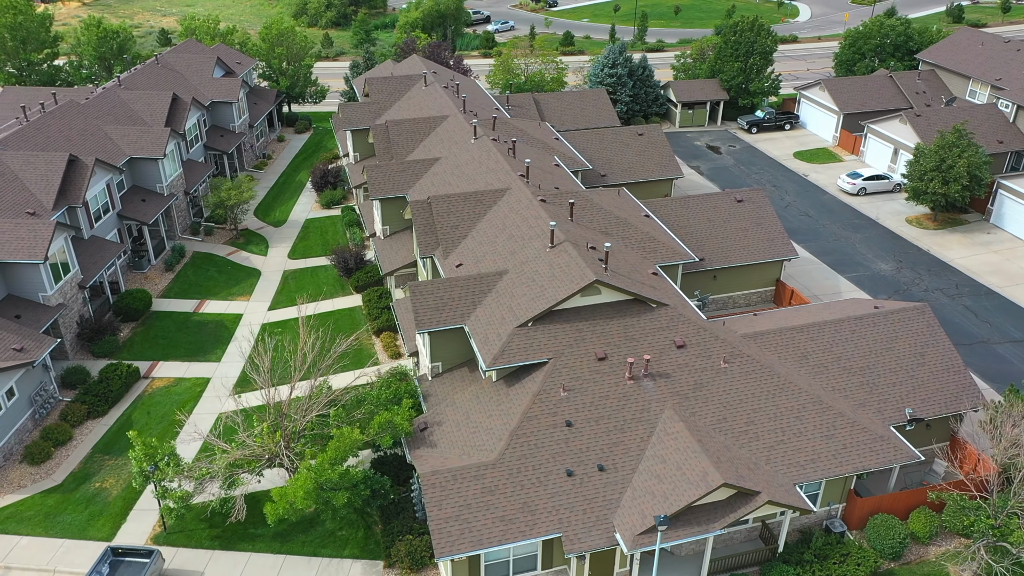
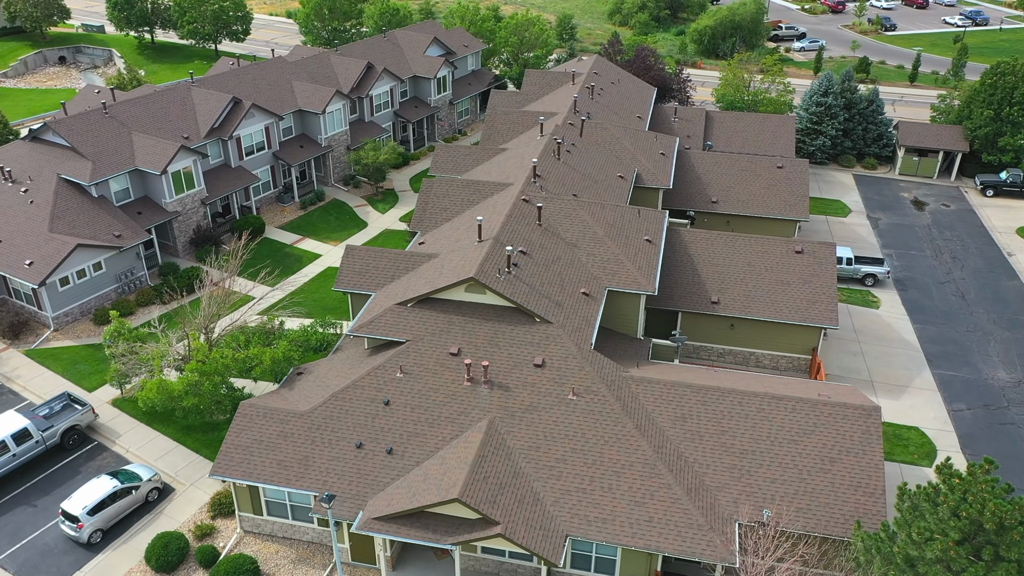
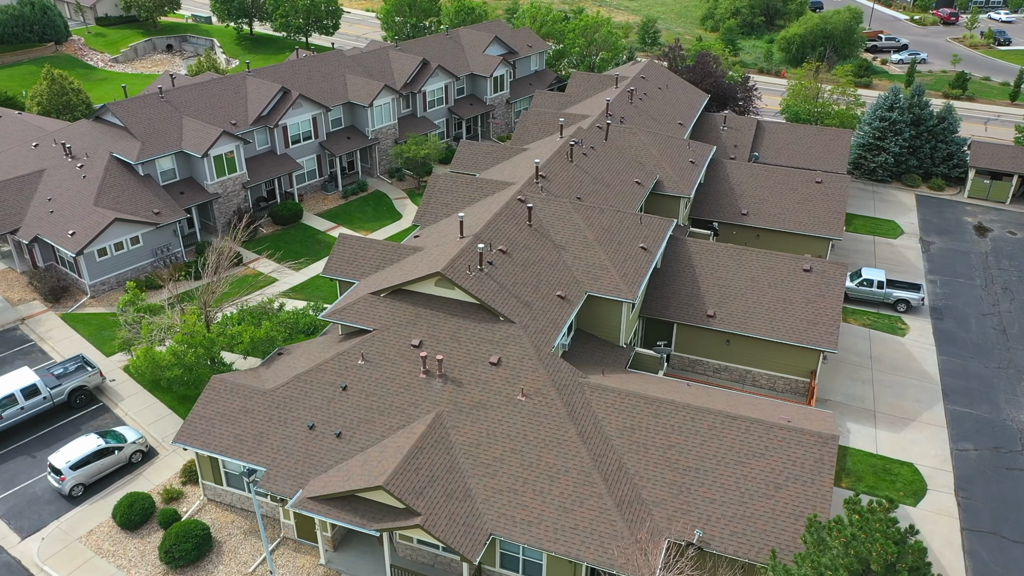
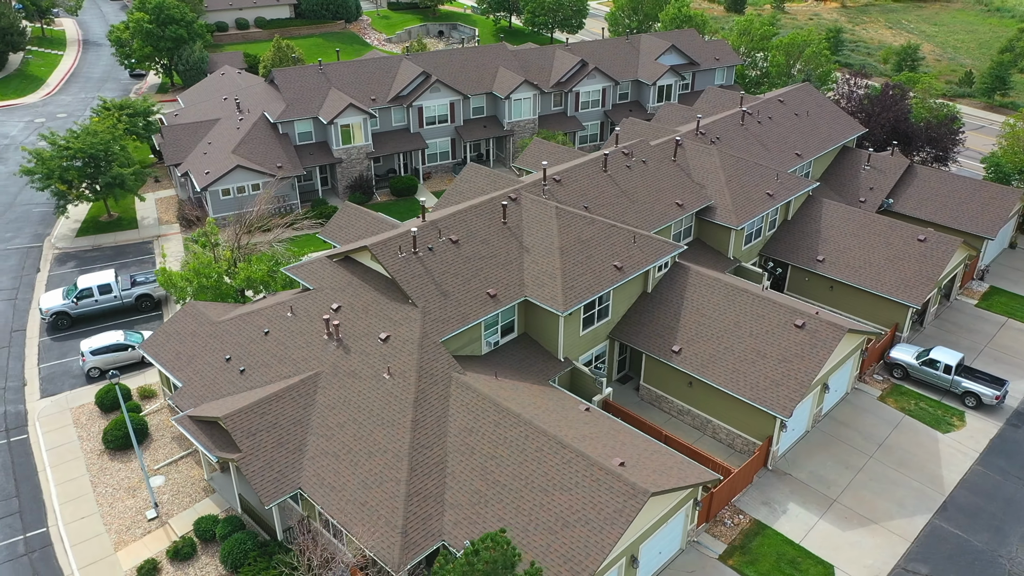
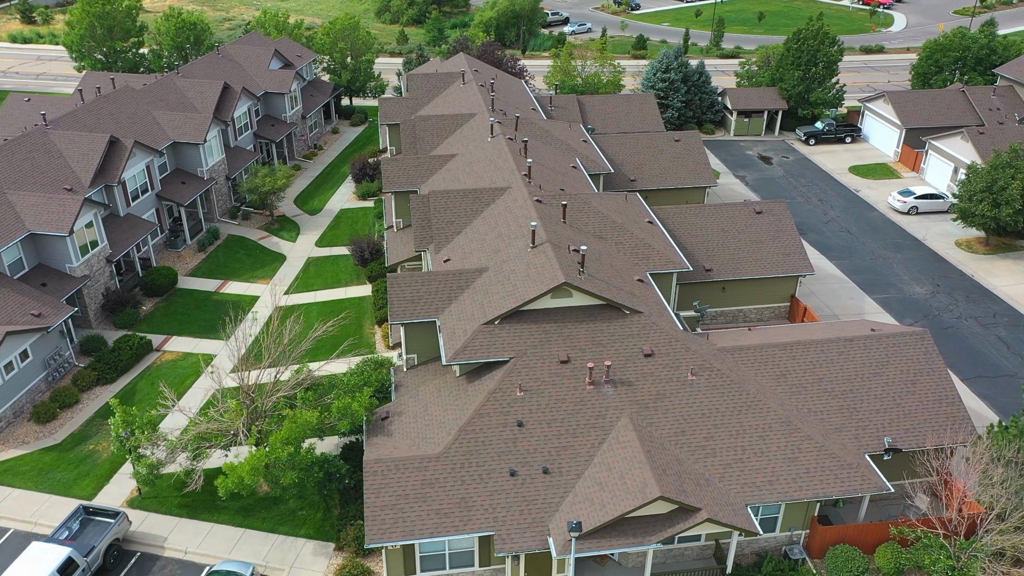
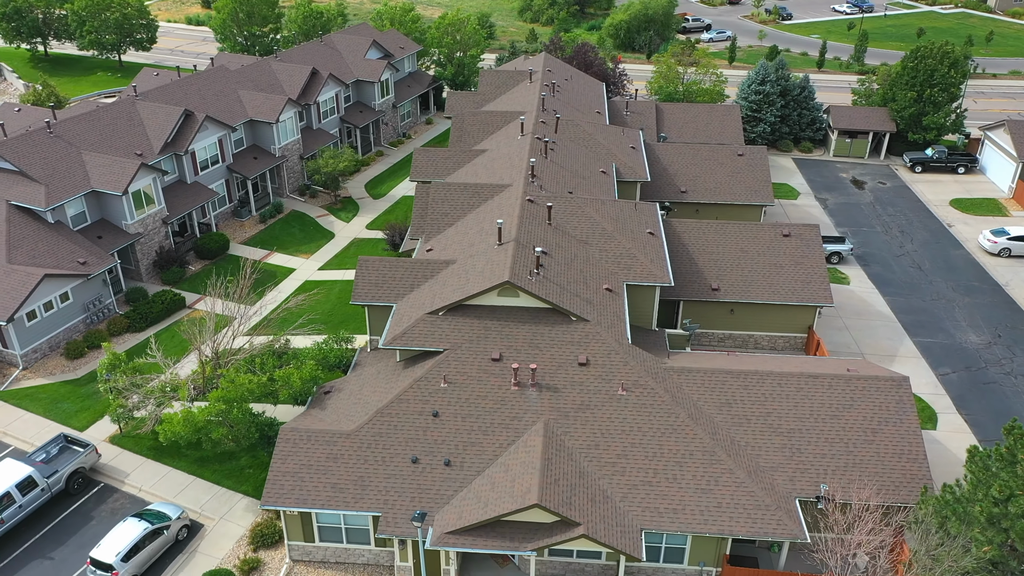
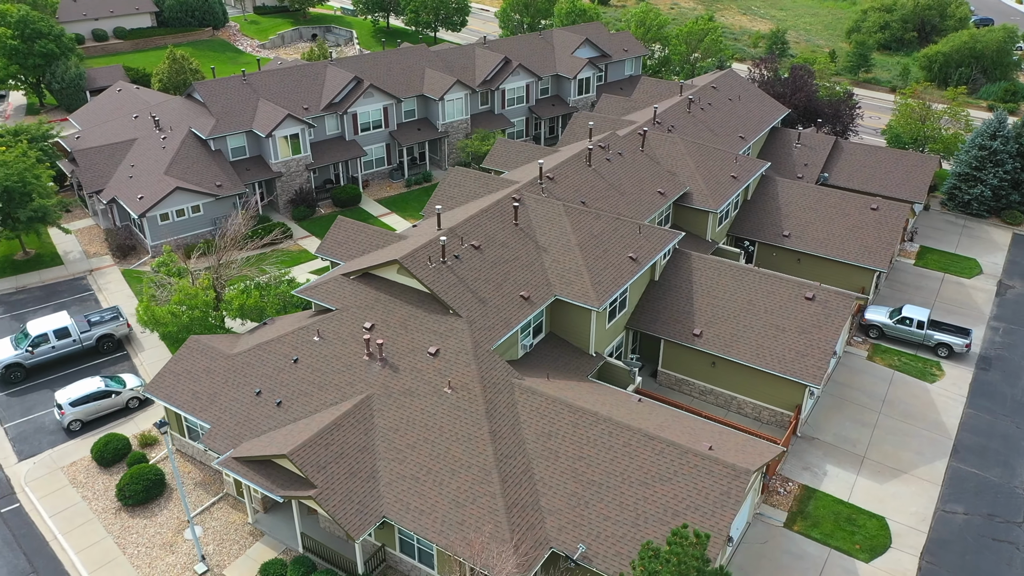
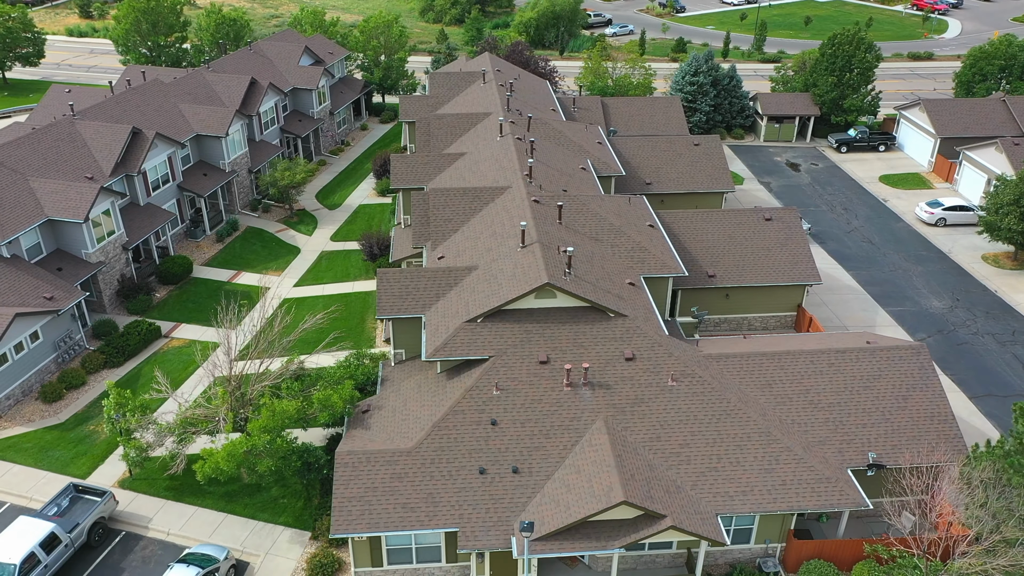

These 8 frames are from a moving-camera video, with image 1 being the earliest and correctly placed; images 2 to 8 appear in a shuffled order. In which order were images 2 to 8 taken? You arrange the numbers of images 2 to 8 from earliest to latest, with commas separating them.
5, 8, 6, 2, 3, 7, 4
